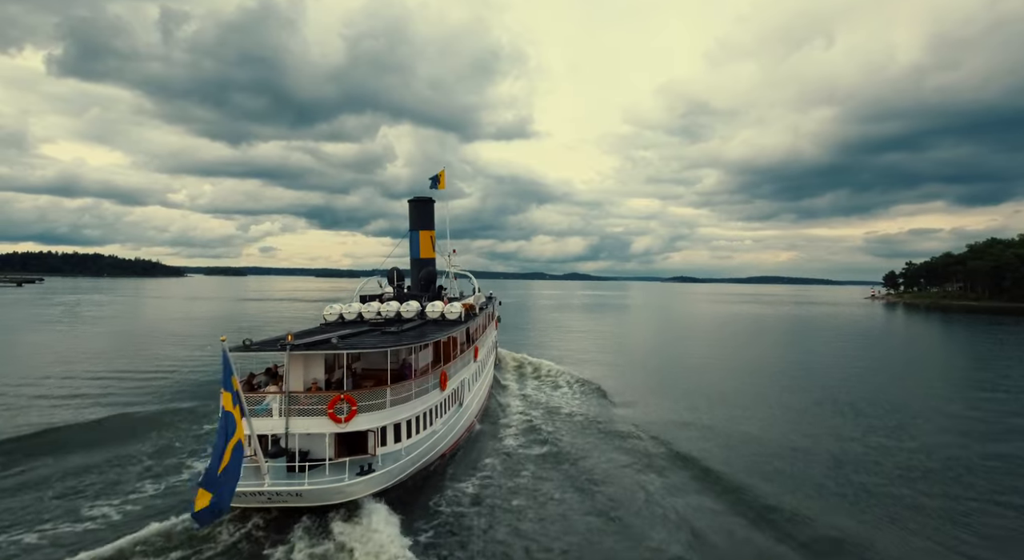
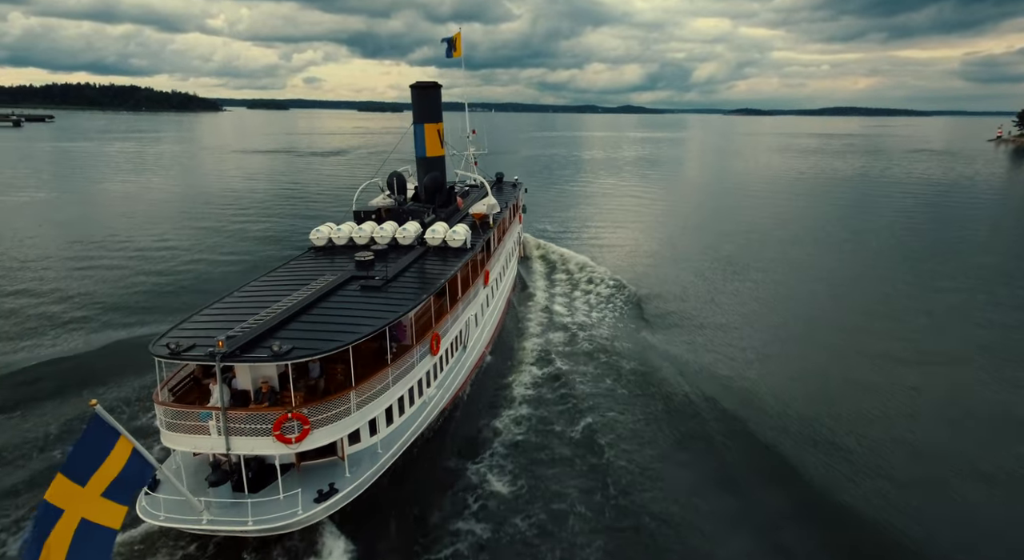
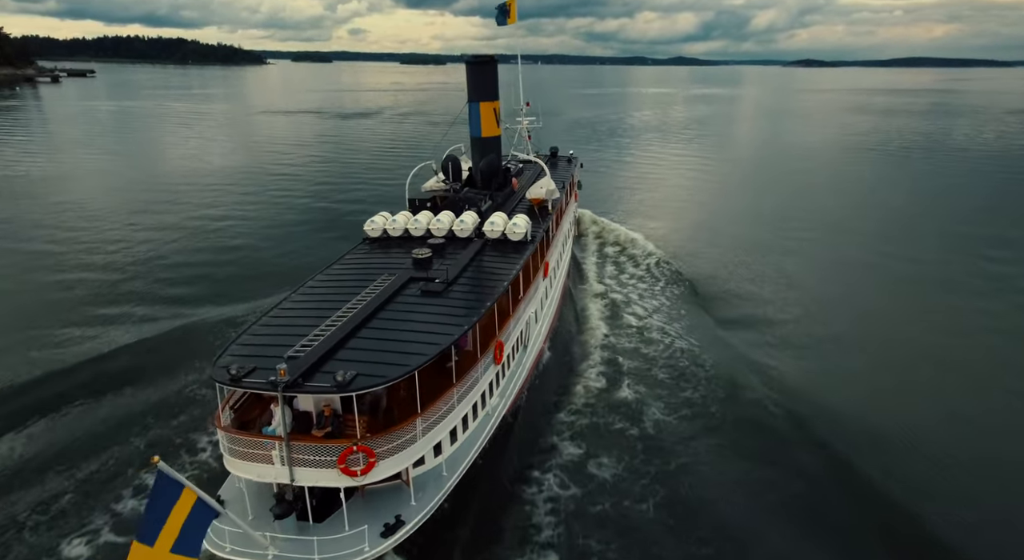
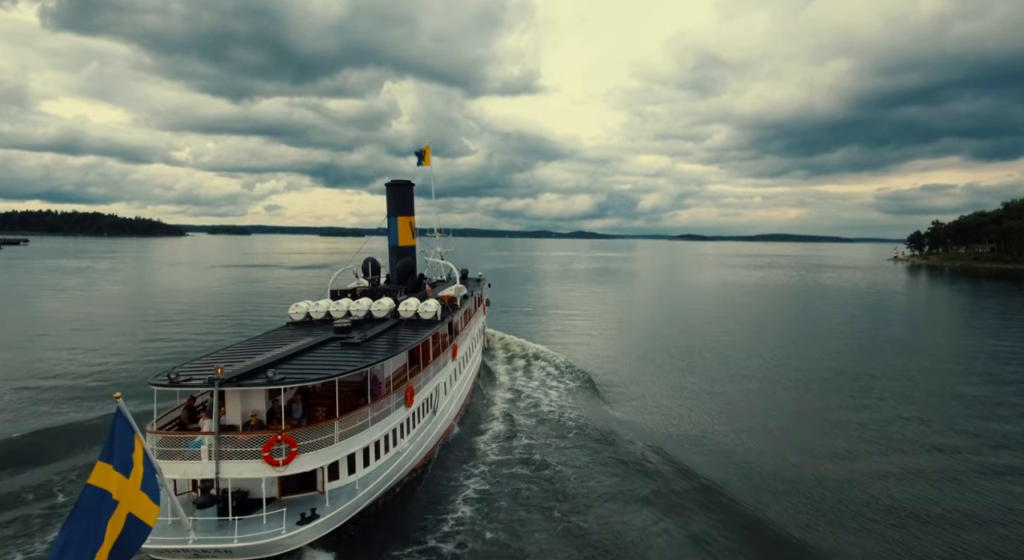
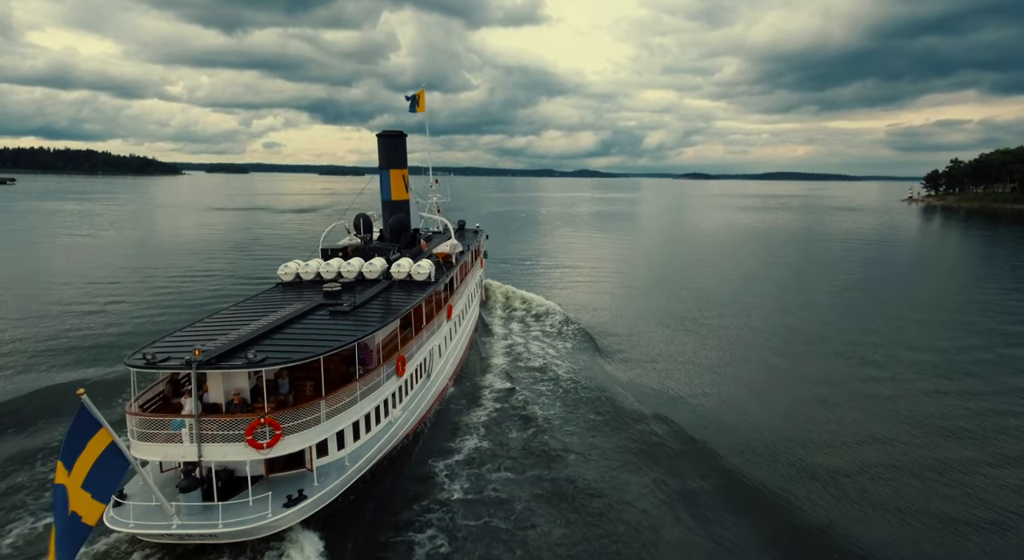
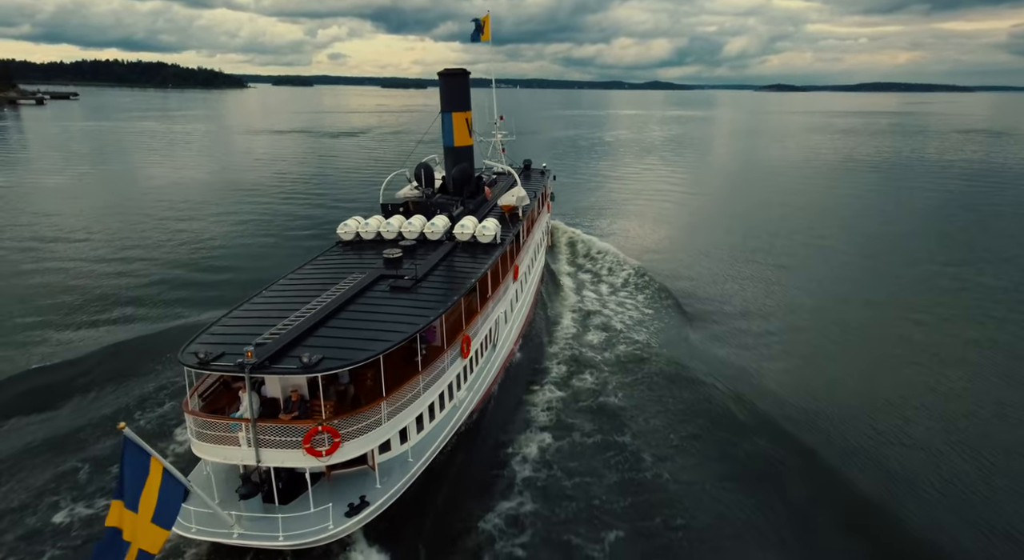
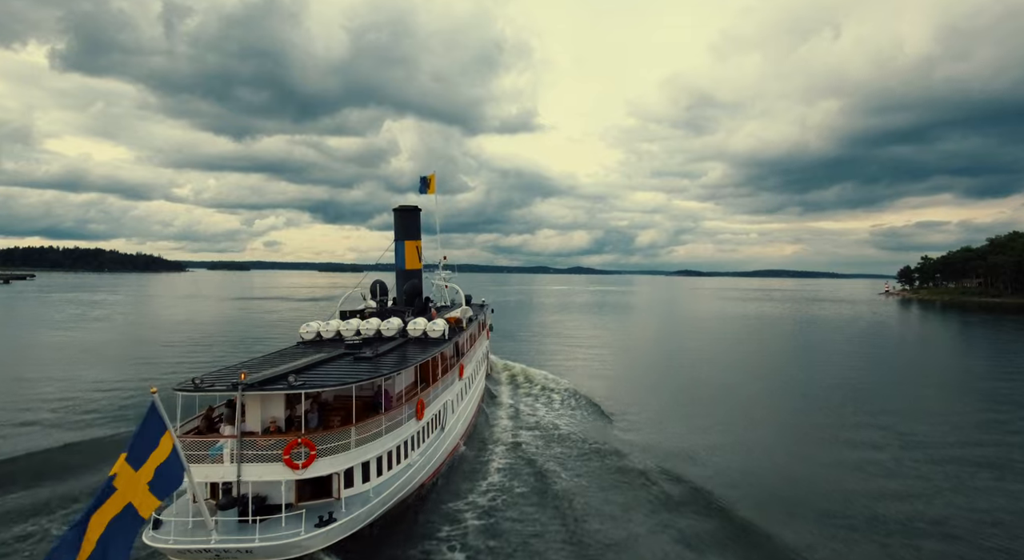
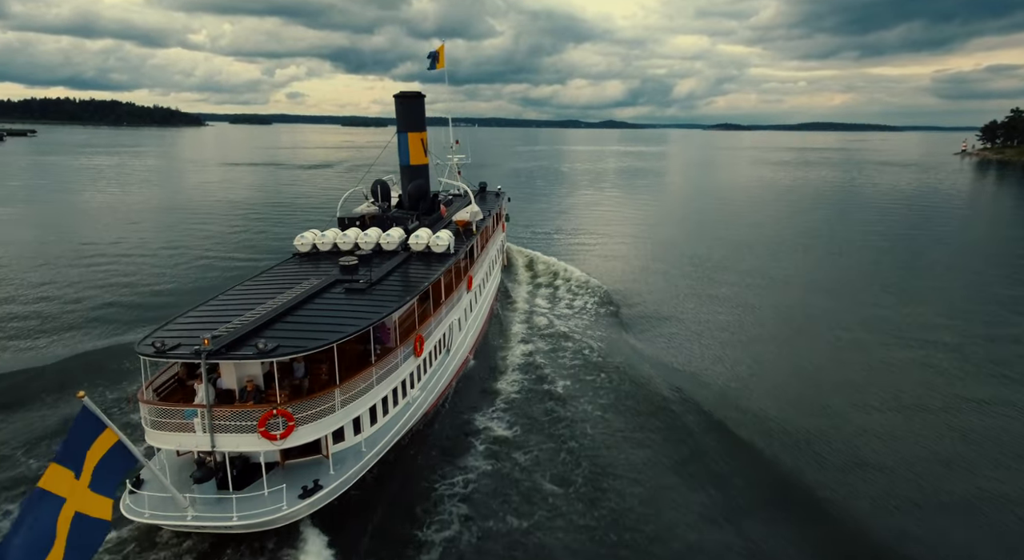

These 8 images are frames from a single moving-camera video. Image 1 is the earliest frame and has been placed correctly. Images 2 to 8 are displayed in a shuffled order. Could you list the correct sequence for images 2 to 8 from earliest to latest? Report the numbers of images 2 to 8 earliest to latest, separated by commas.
7, 4, 5, 8, 2, 6, 3
